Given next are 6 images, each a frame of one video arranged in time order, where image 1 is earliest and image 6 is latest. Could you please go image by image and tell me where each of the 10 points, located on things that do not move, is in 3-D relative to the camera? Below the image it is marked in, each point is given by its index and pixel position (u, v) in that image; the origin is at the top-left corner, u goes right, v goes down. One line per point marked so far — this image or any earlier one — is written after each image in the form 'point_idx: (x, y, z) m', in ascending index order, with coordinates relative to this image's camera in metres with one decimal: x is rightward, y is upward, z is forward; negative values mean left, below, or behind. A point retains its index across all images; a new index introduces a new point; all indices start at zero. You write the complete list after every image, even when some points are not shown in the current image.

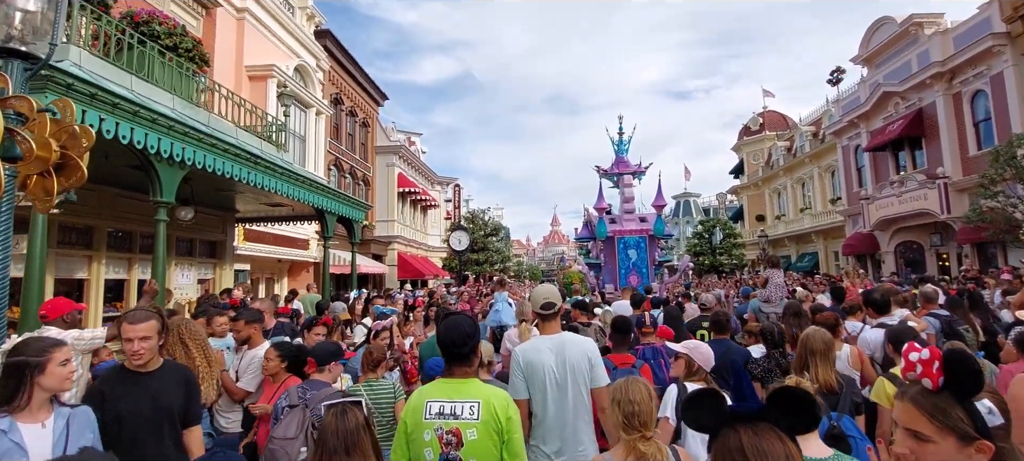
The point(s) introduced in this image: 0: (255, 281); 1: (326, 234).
0: (-8.1, -1.5, +16.6) m
1: (-3.9, -0.1, +11.0) m
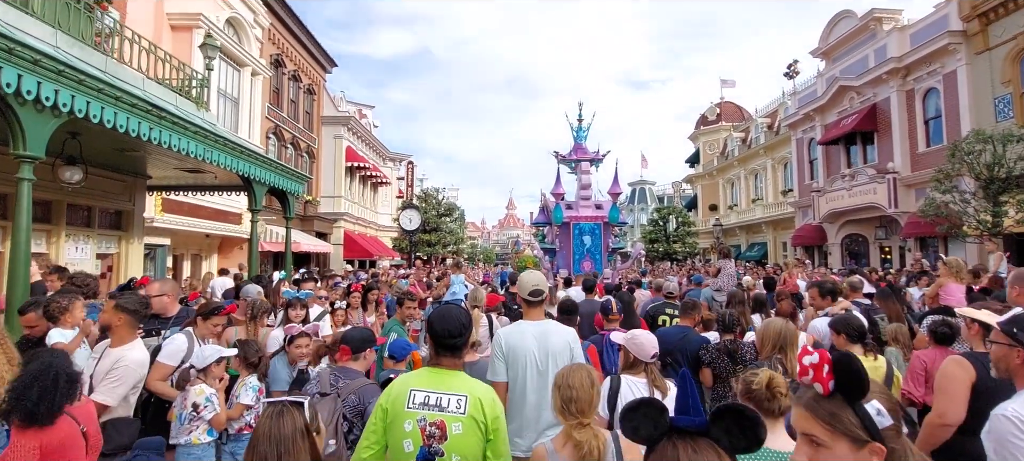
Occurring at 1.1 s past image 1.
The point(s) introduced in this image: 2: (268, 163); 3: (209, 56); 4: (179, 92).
0: (-9.6, -0.7, +15.0) m
1: (-4.8, +0.4, +9.7) m
2: (-4.6, +1.2, +10.0) m
3: (-5.8, +3.3, +10.1) m
4: (-5.9, +2.4, +9.3) m
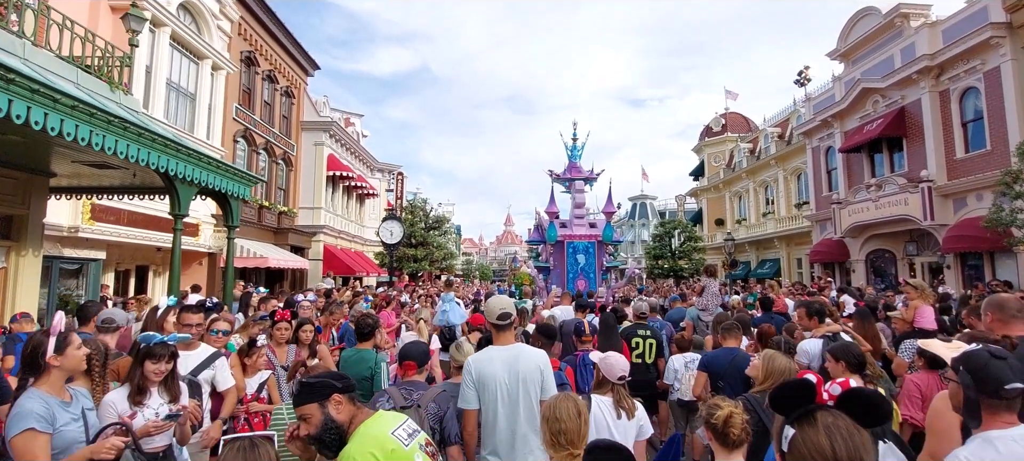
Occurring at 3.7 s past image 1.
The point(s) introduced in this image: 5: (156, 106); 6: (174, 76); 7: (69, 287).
0: (-9.7, -1.0, +13.1) m
1: (-5.0, +0.3, +7.9) m
2: (-4.8, +1.1, +8.1) m
3: (-6.0, +3.2, +8.3) m
4: (-6.0, +2.3, +7.4) m
5: (-8.2, +2.9, +12.1) m
6: (-8.3, +3.8, +13.0) m
7: (-9.2, -1.2, +11.0) m
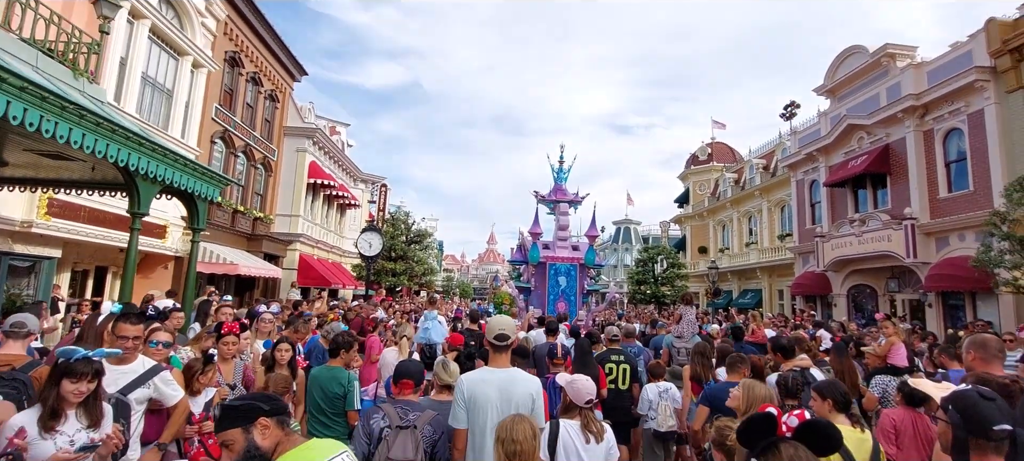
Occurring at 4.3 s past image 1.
0: (-10.2, -1.0, +12.3) m
1: (-5.2, +0.3, +7.3) m
2: (-5.0, +1.1, +7.6) m
3: (-6.1, +3.2, +7.8) m
4: (-6.1, +2.4, +7.0) m
5: (-8.4, +2.9, +11.6) m
6: (-8.6, +3.8, +12.5) m
7: (-9.6, -1.1, +10.2) m
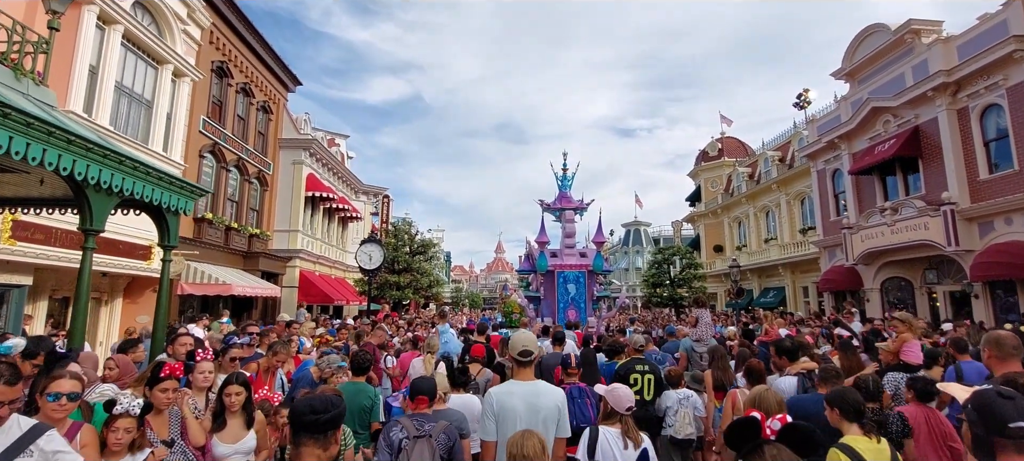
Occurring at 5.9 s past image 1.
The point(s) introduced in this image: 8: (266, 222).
0: (-9.9, -1.5, +11.4) m
1: (-5.1, 0.0, +6.4) m
2: (-4.9, +0.8, +6.7) m
3: (-6.1, +2.9, +6.9) m
4: (-6.1, +2.1, +6.1) m
5: (-8.4, +2.4, +10.7) m
6: (-8.5, +3.3, +11.6) m
7: (-9.4, -1.6, +9.3) m
8: (-9.1, +0.3, +19.6) m
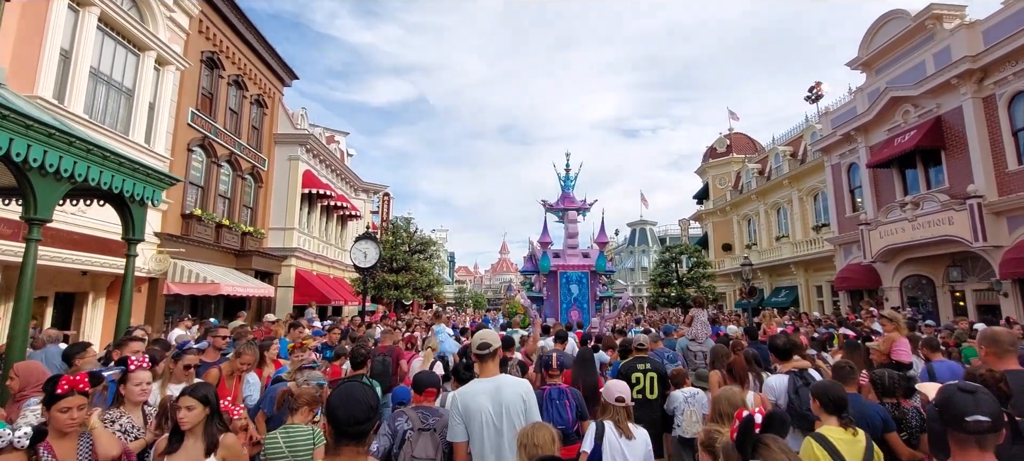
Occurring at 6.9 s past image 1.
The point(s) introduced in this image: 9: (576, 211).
0: (-9.9, -1.4, +10.8) m
1: (-5.1, +0.2, +5.7) m
2: (-4.9, +0.9, +6.0) m
3: (-6.1, +3.0, +6.3) m
4: (-6.2, +2.2, +5.4) m
5: (-8.4, +2.5, +10.1) m
6: (-8.5, +3.4, +11.0) m
7: (-9.4, -1.5, +8.7) m
8: (-9.1, +0.4, +19.0) m
9: (+2.4, +1.0, +18.0) m
